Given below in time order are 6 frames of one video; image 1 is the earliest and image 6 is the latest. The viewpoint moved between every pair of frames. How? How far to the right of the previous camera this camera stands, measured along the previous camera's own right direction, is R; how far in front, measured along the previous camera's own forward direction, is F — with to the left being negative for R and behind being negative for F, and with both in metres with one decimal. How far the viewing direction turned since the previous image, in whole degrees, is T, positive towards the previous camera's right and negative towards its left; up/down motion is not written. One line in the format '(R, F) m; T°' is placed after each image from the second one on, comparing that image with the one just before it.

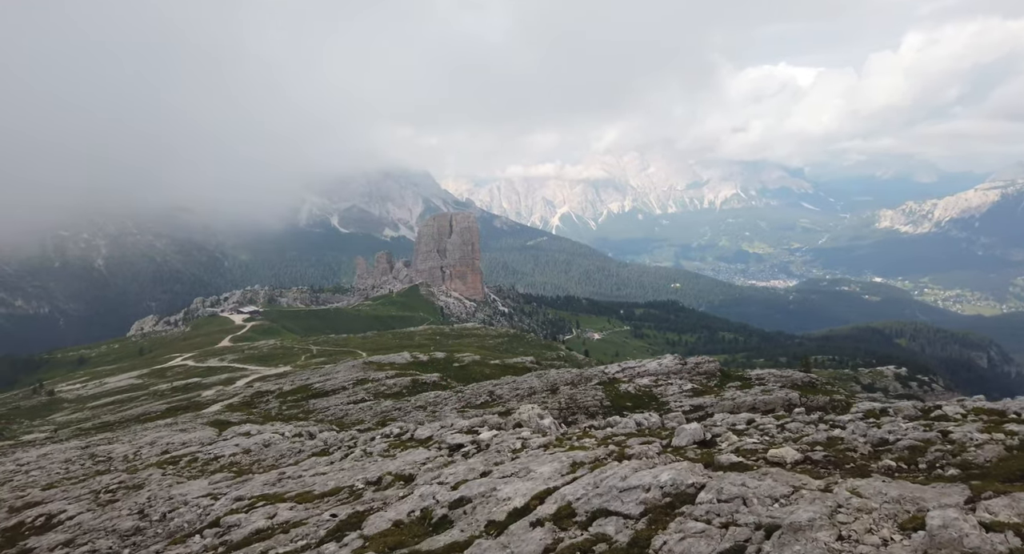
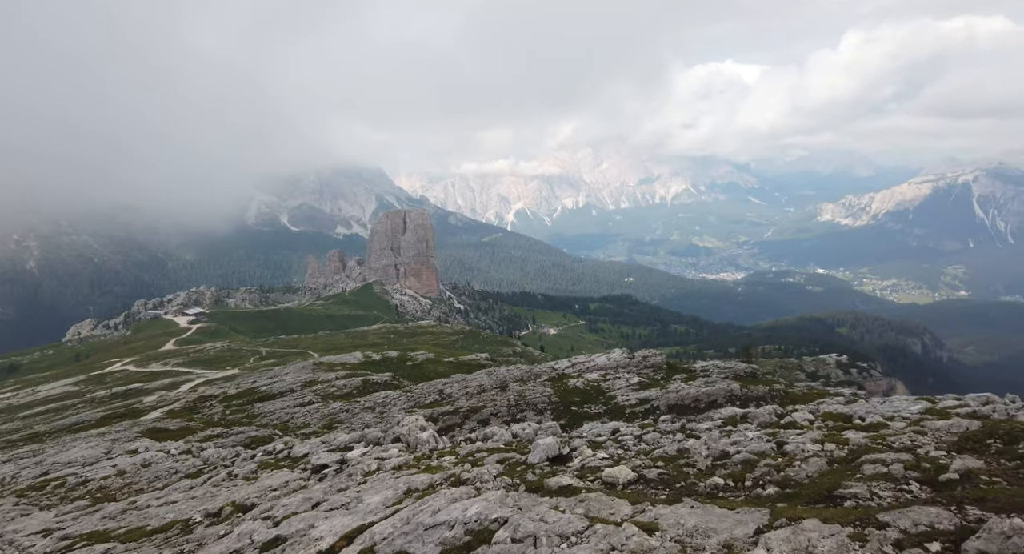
(+1.9, +0.6) m; +4°
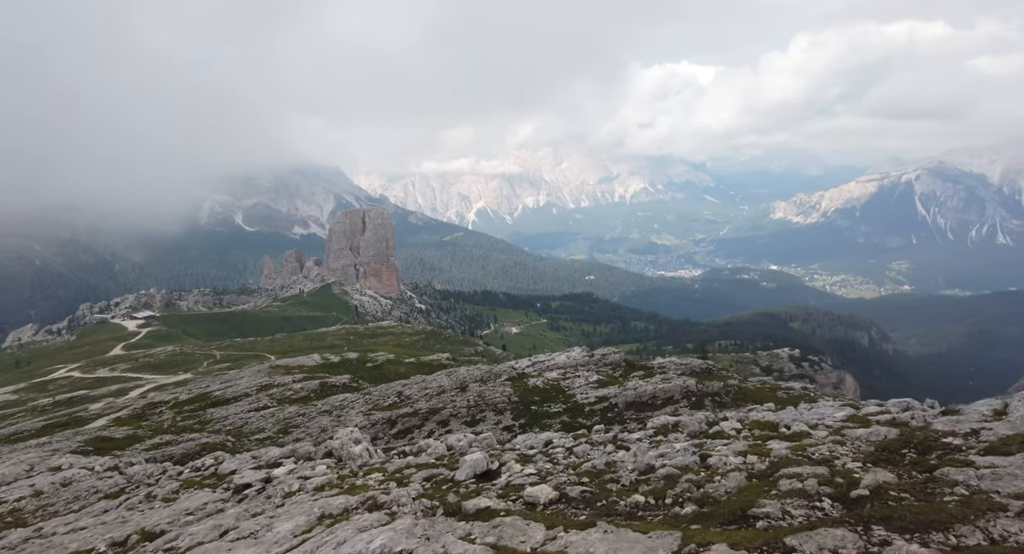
(+0.6, +0.4) m; +3°
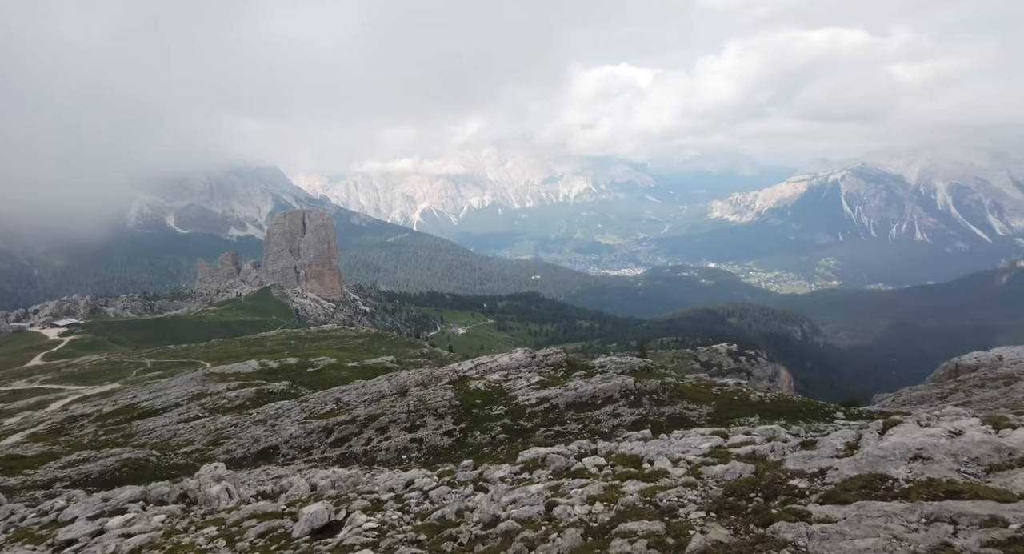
(+1.3, +1.1) m; +5°
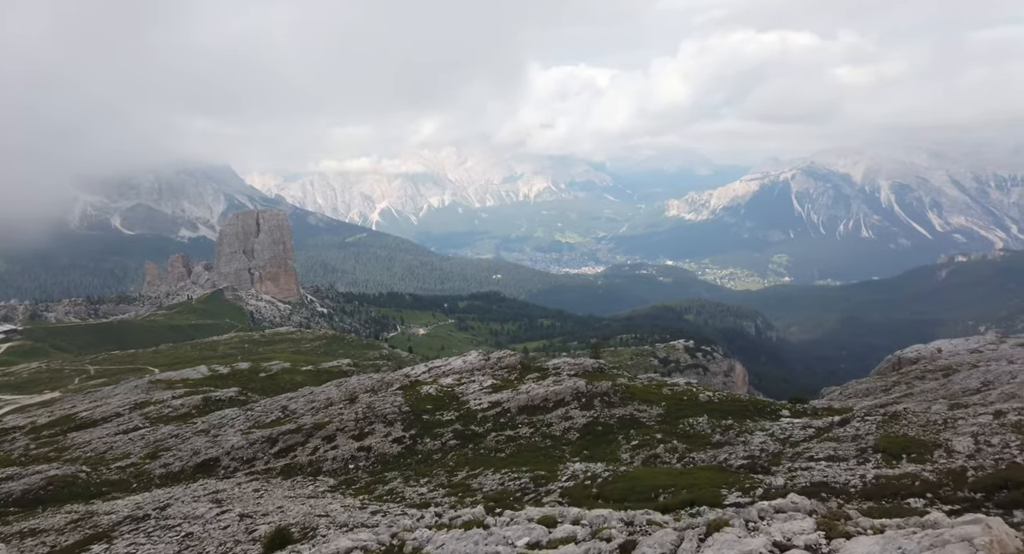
(+2.2, +1.5) m; +4°
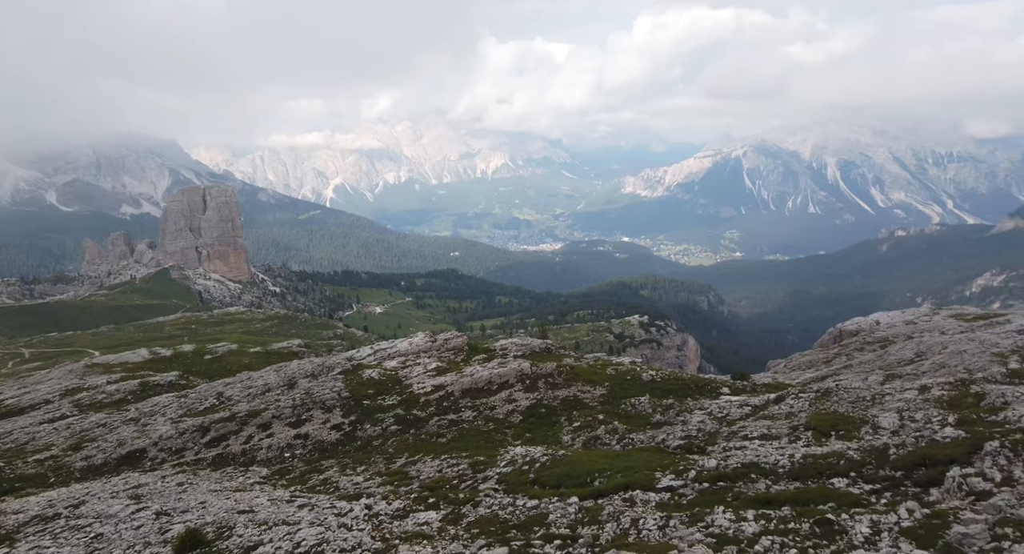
(+3.1, +2.3) m; +4°
